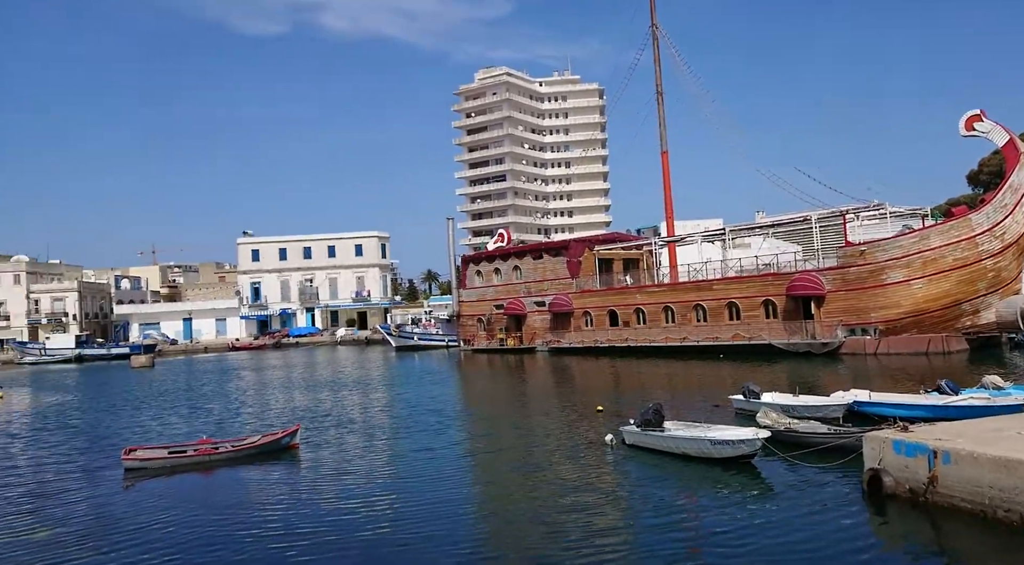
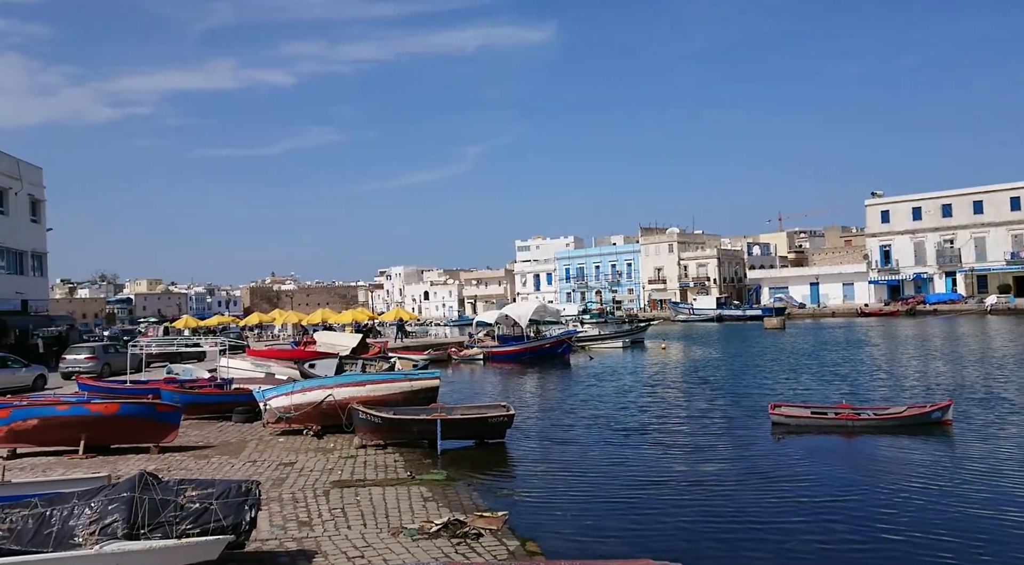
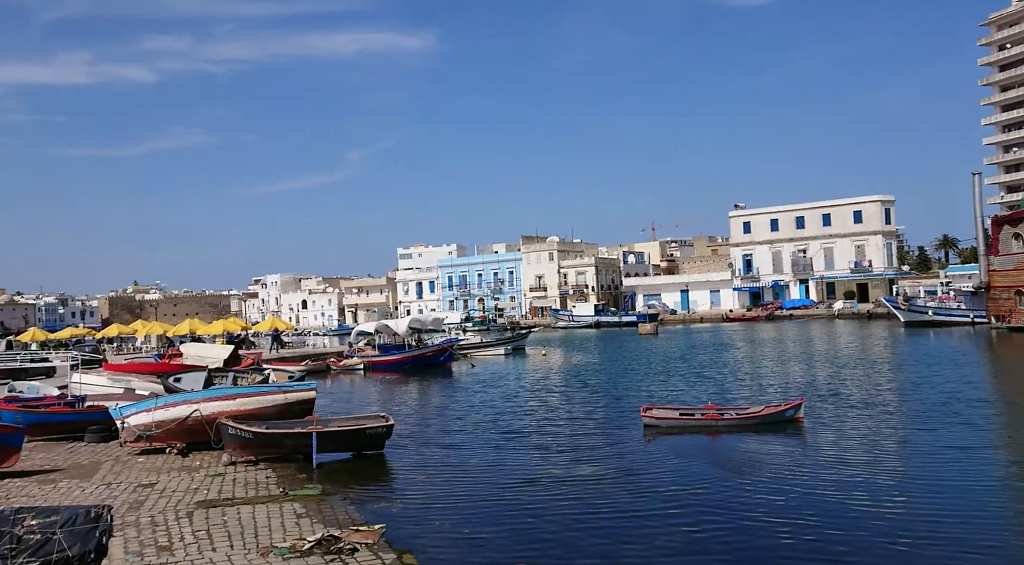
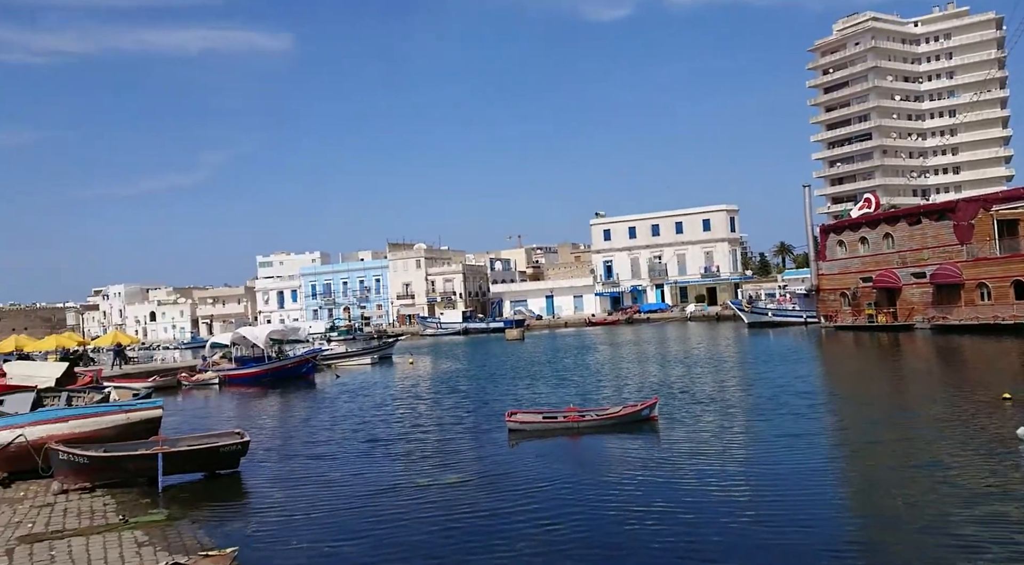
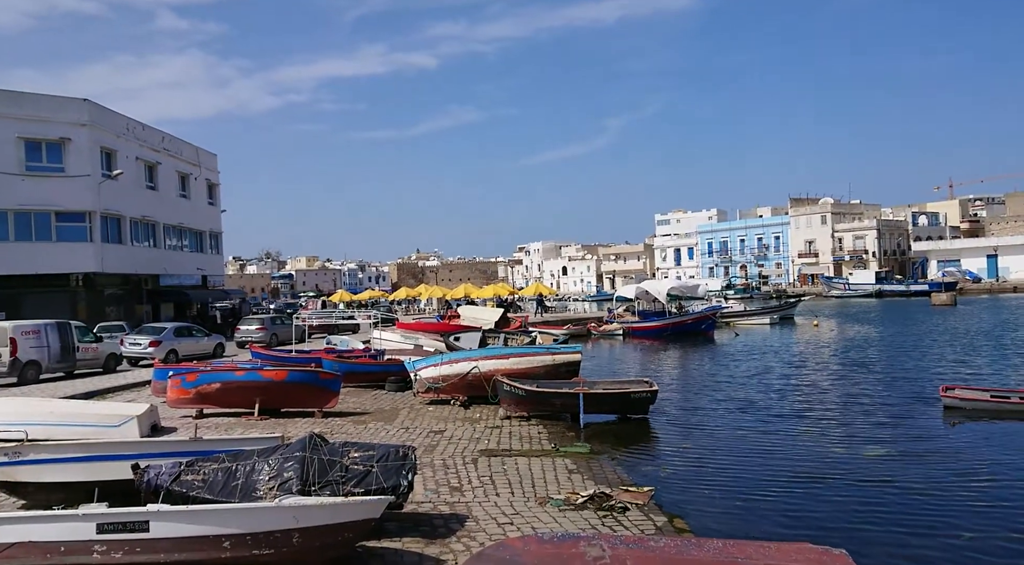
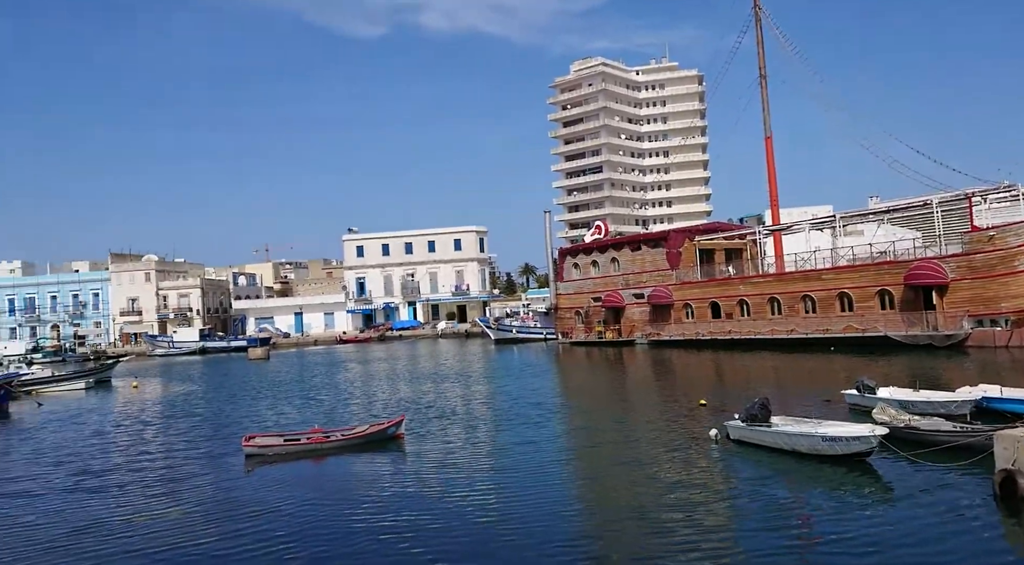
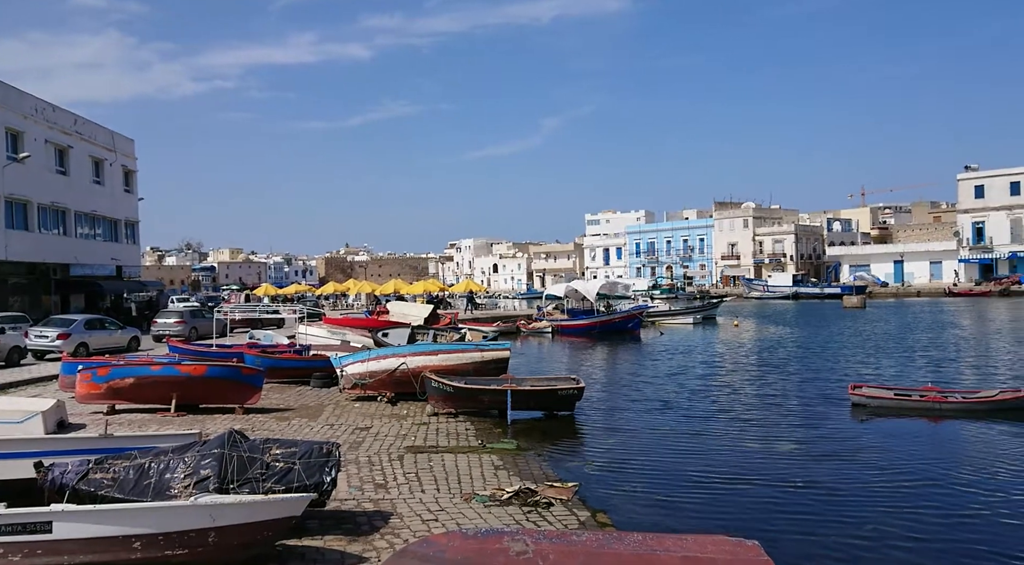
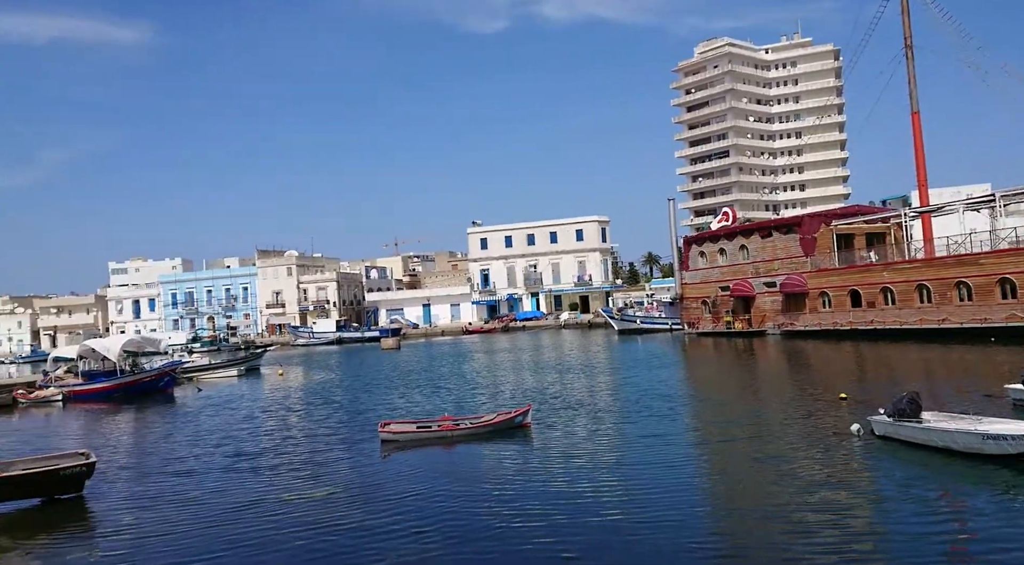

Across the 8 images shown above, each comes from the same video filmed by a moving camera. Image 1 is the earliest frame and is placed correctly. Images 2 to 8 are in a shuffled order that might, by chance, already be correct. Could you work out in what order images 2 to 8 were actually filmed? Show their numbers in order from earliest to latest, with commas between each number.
6, 8, 4, 3, 2, 5, 7
